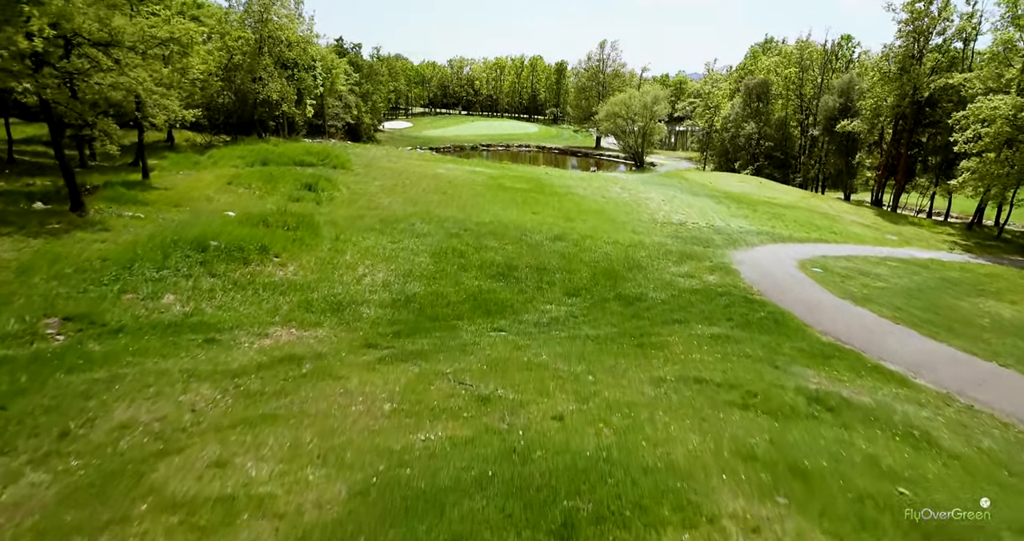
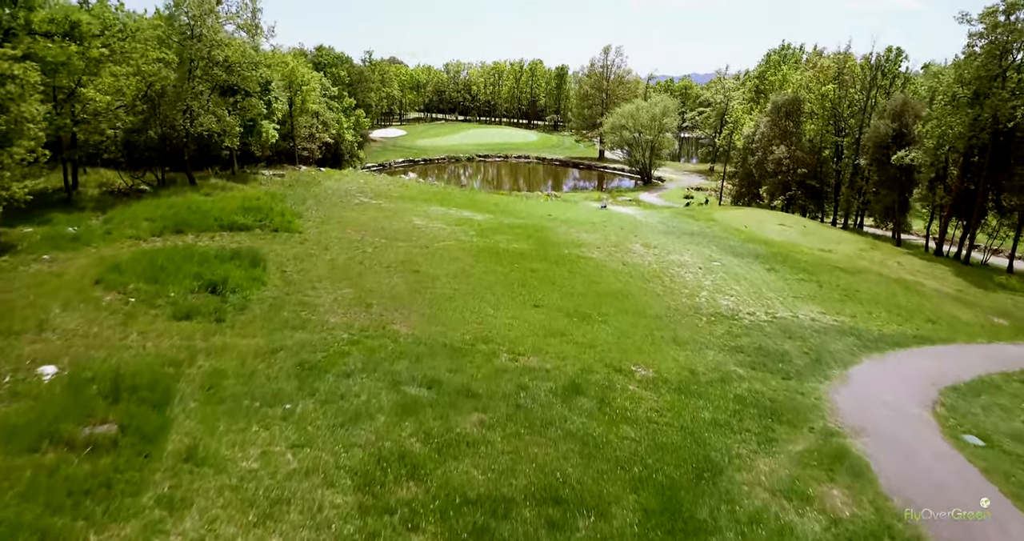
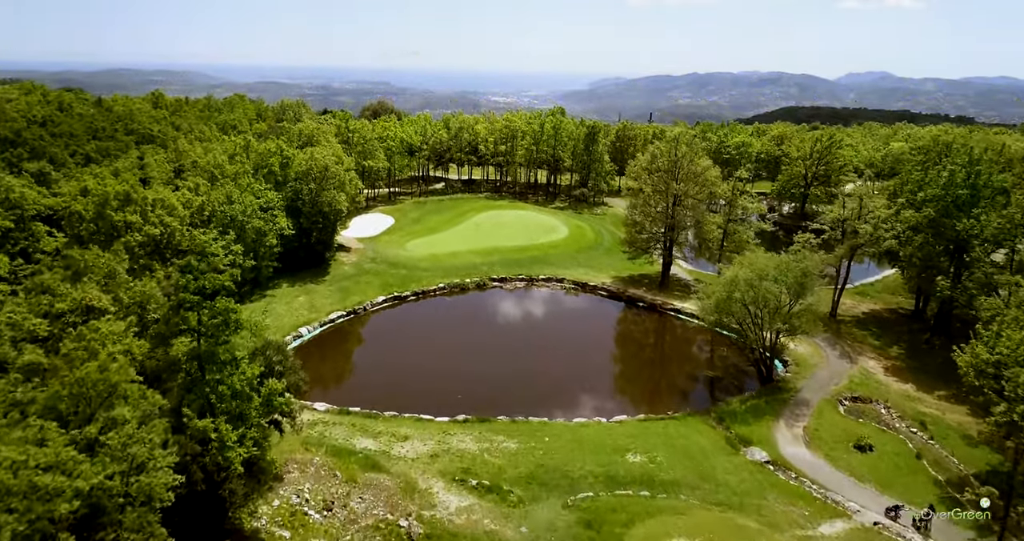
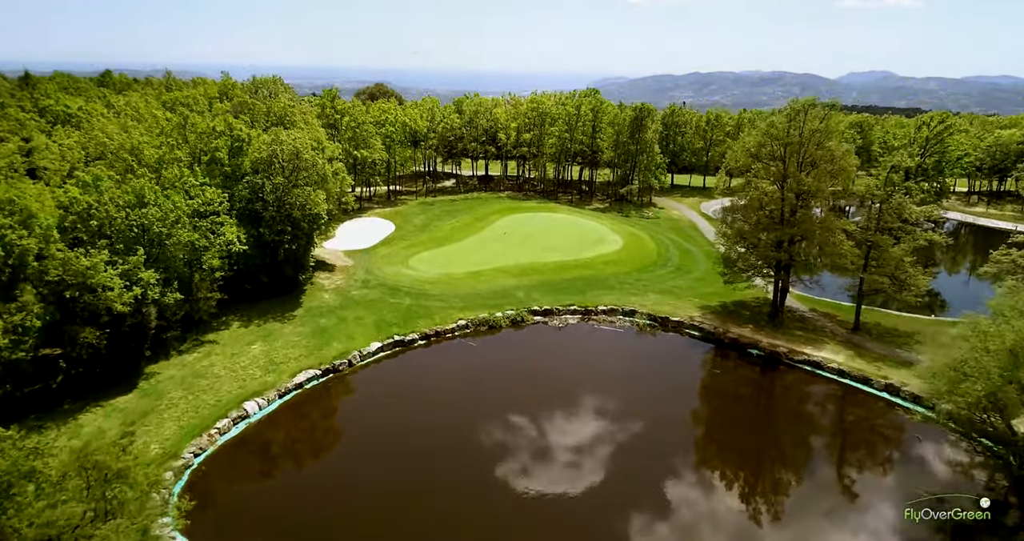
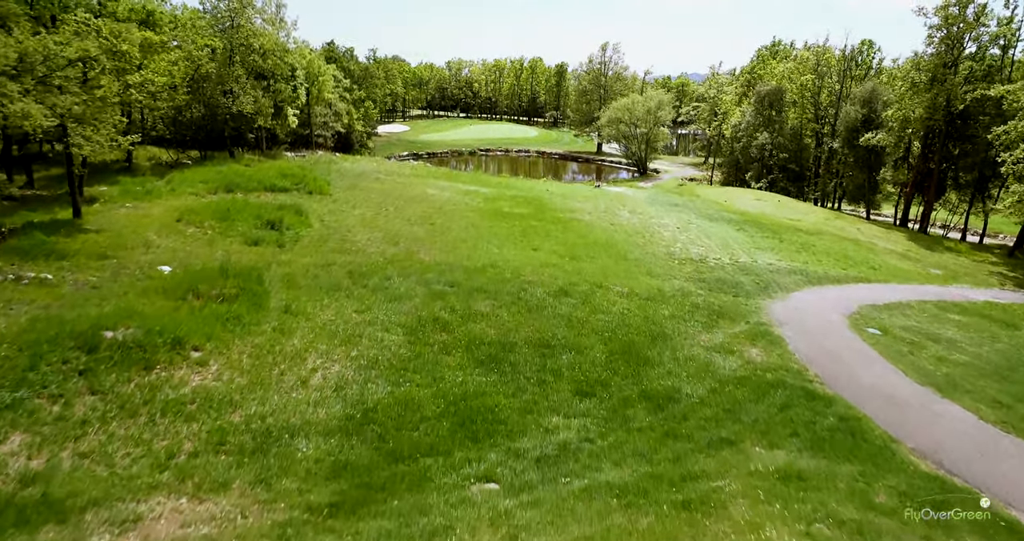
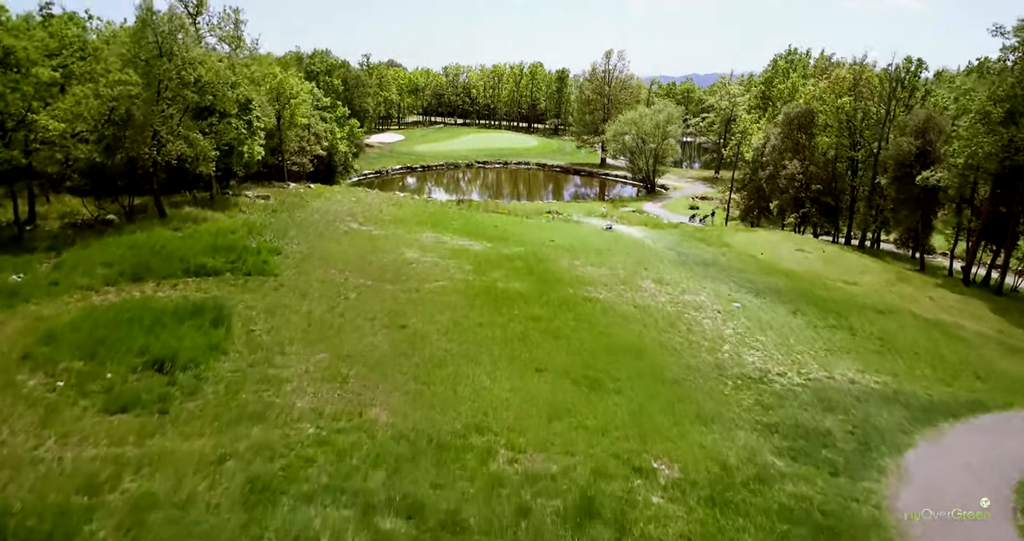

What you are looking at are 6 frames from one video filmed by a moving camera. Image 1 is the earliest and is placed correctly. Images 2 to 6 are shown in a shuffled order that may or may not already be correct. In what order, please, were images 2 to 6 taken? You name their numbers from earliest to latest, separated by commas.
5, 2, 6, 3, 4
